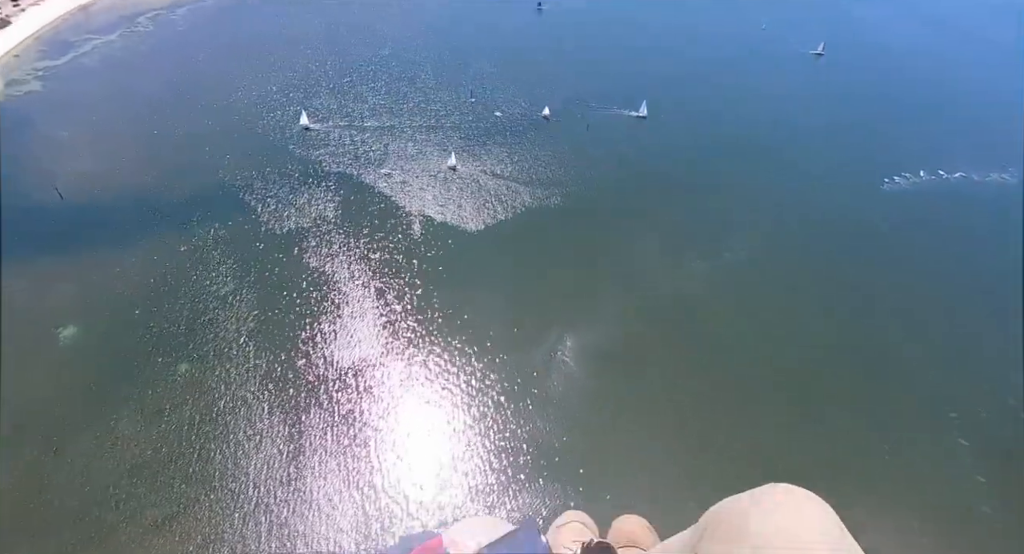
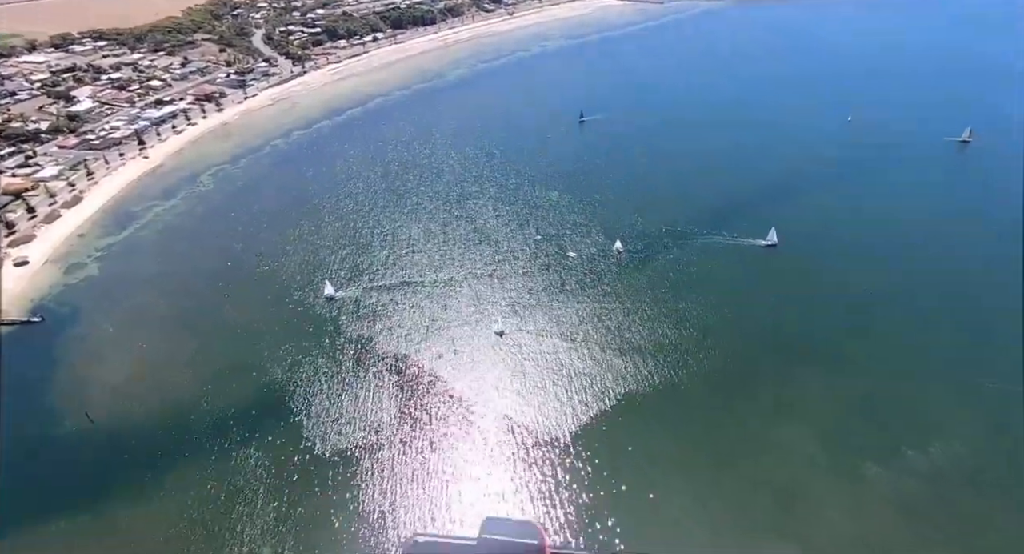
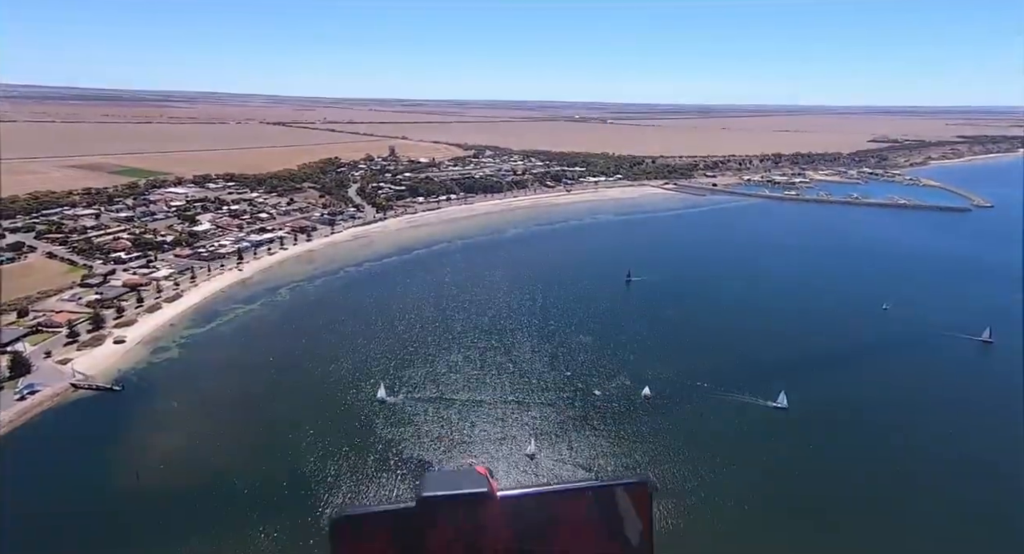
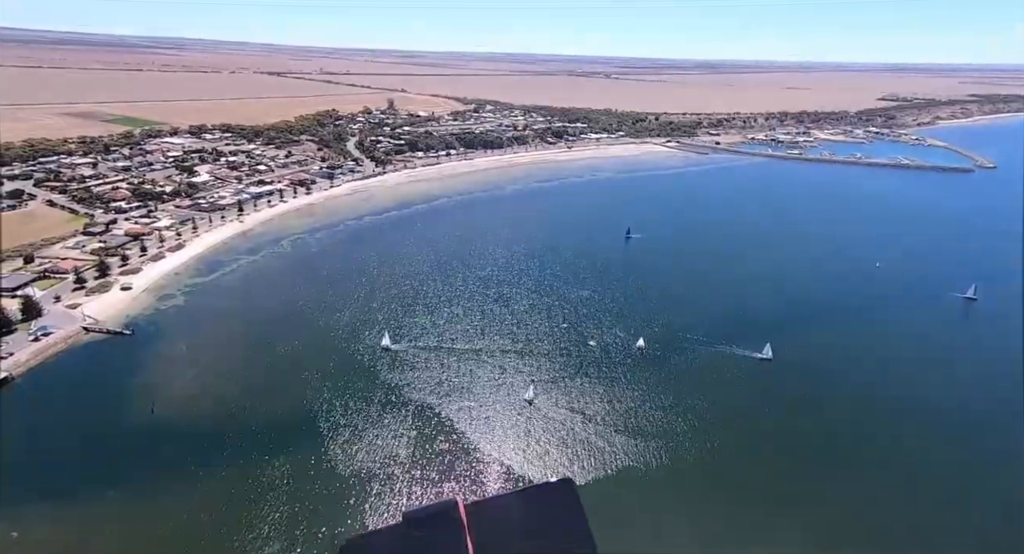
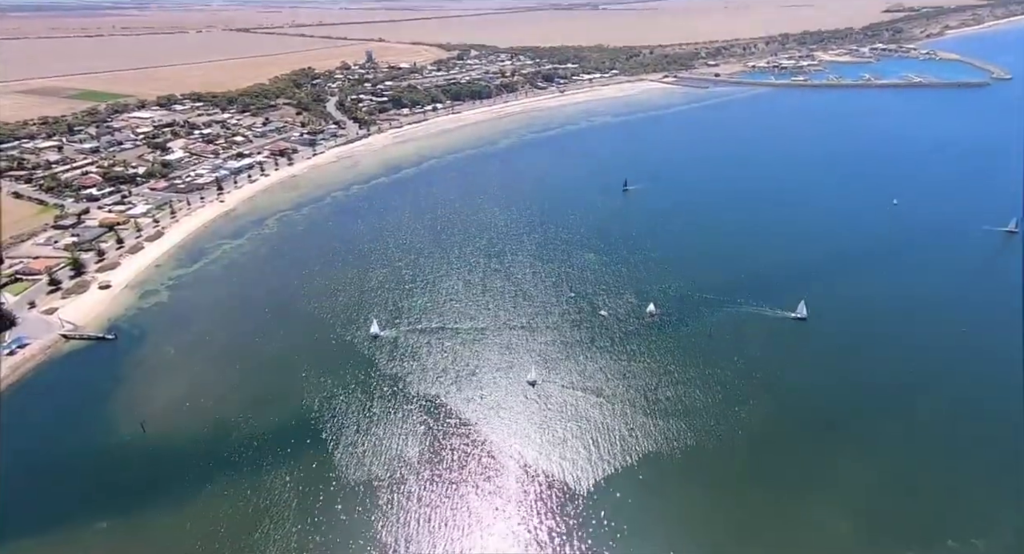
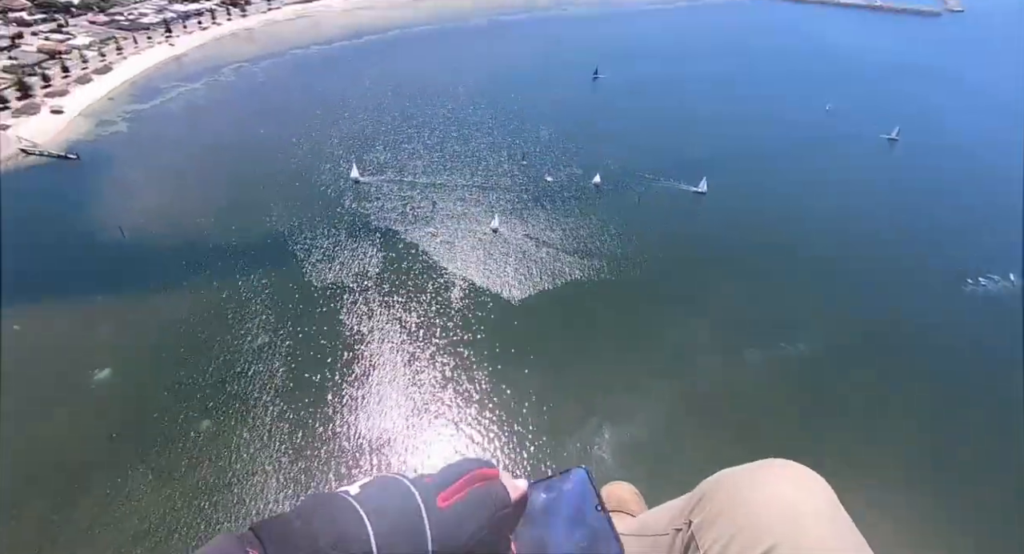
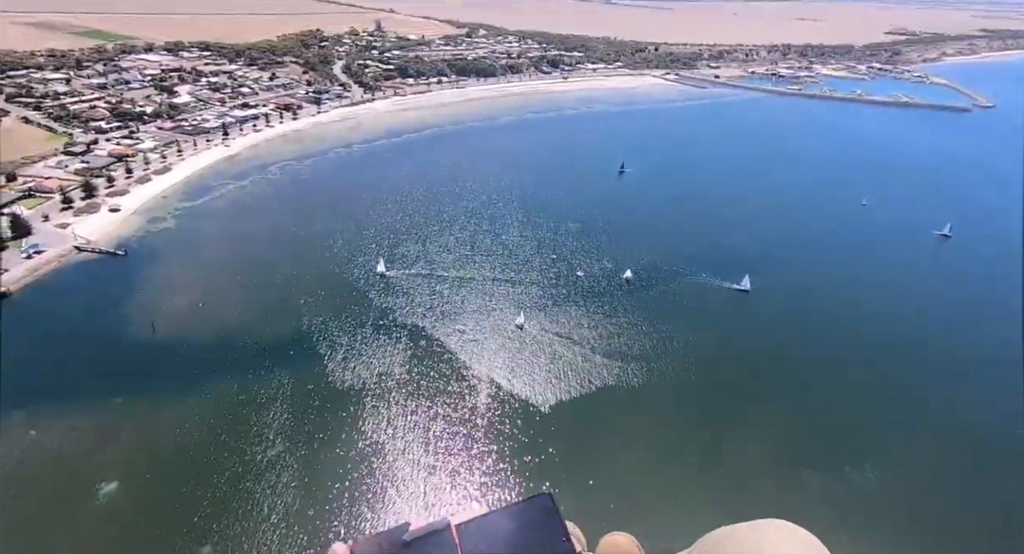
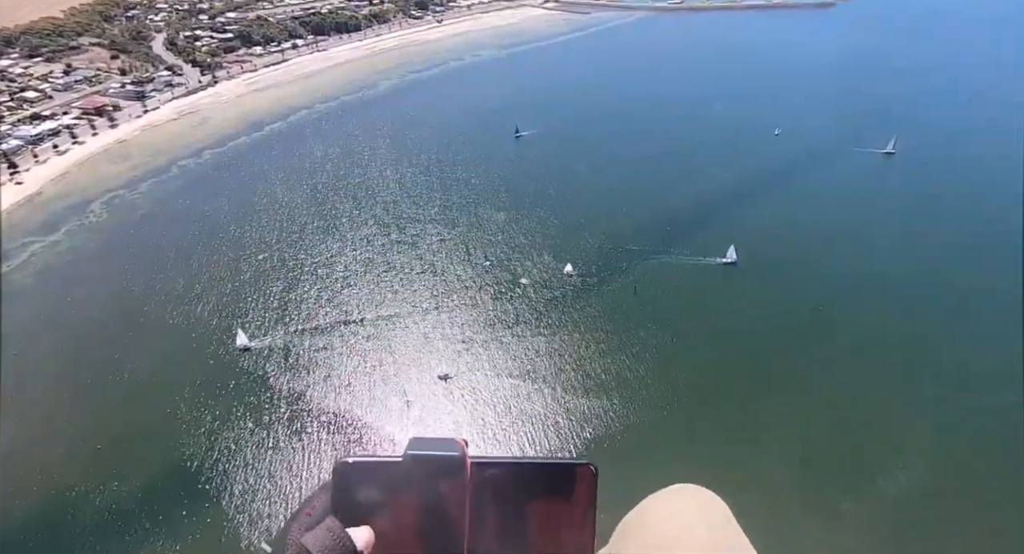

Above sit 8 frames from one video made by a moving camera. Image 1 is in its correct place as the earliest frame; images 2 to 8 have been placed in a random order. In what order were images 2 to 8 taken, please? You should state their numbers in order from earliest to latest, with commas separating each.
6, 7, 4, 3, 5, 2, 8
